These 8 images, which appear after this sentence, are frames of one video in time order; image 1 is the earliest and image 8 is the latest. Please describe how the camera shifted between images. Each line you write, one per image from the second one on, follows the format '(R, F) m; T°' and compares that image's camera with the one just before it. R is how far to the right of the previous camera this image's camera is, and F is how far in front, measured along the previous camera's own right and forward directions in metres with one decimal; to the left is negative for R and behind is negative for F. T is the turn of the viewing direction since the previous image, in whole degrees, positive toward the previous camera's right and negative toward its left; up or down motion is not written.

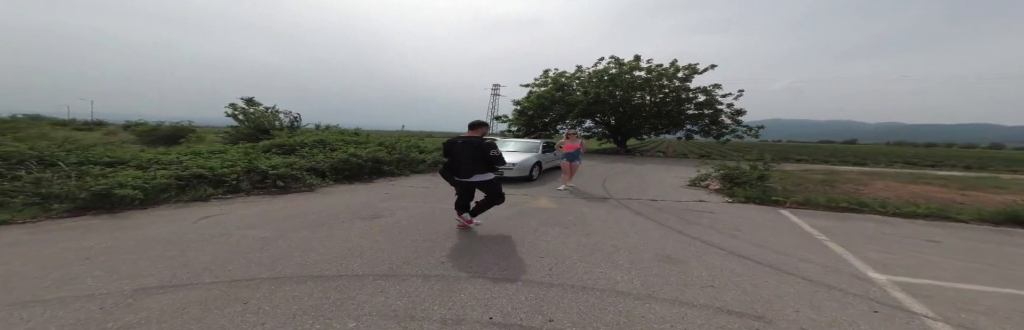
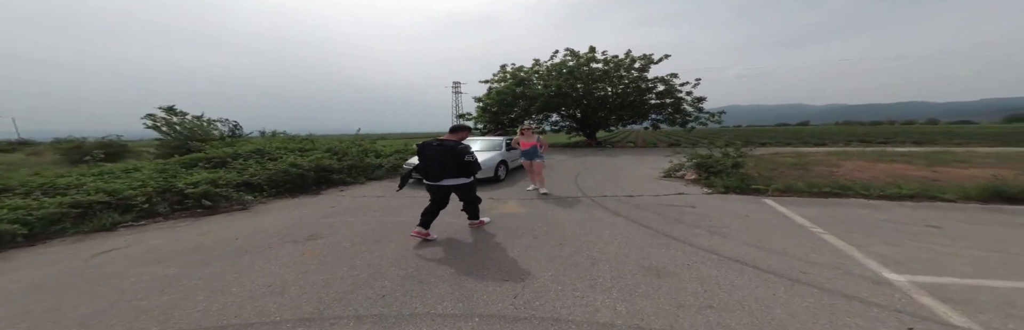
(+0.3, +0.5) m; +3°
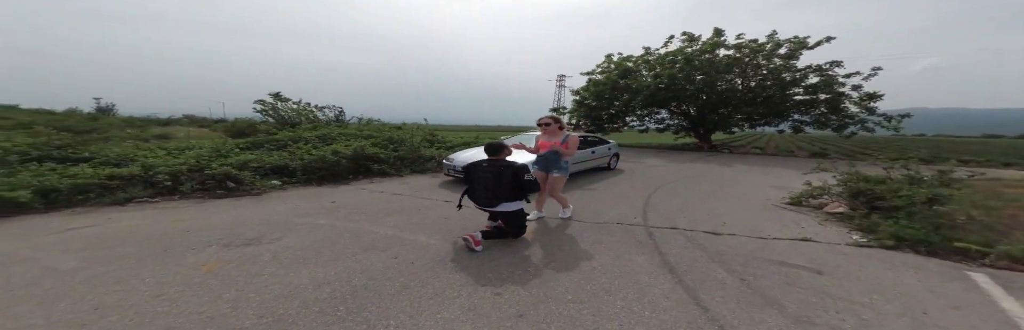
(+1.0, +1.4) m; -16°
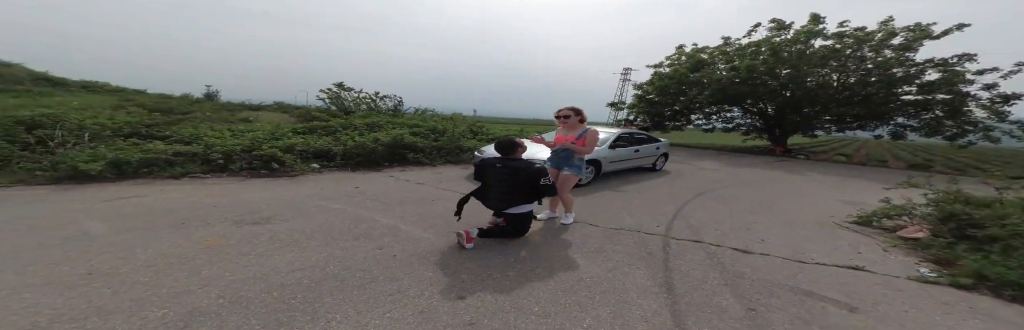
(+0.5, +0.2) m; -8°
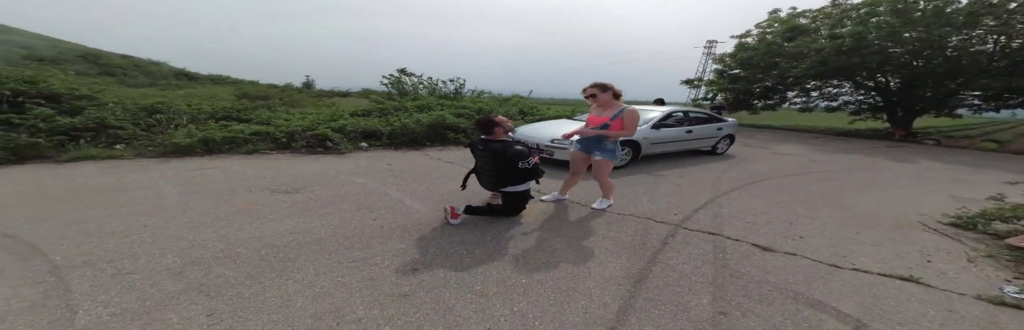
(+0.7, +0.1) m; -11°
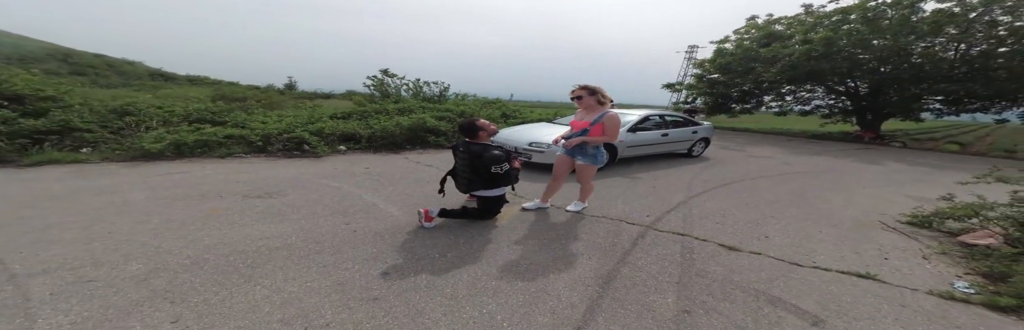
(+0.1, 0.0) m; +2°
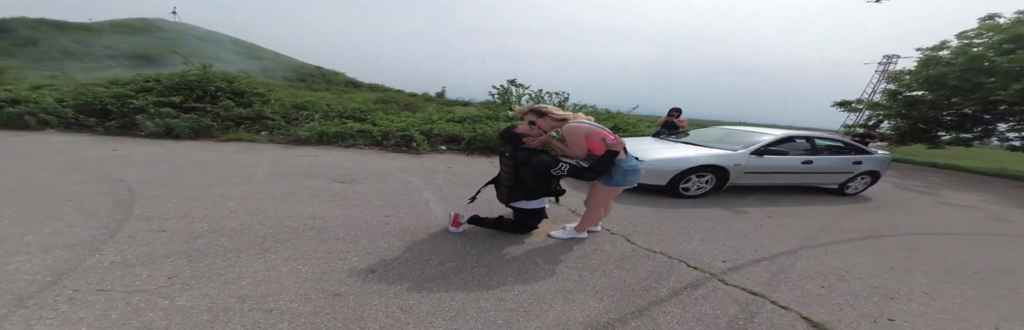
(+0.7, +0.4) m; -20°
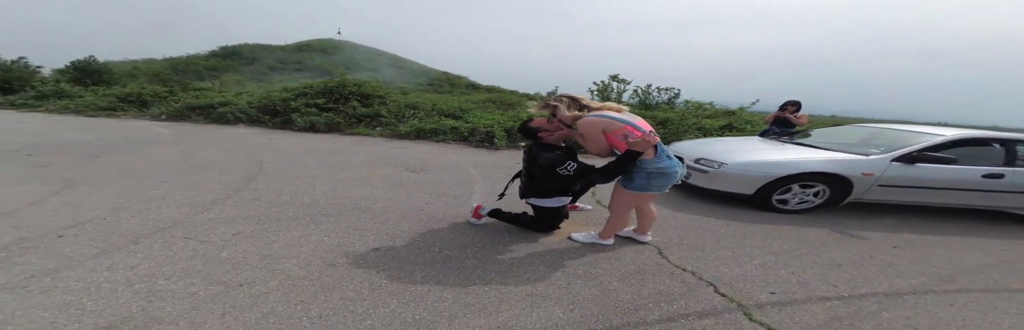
(+0.7, +0.2) m; -19°
